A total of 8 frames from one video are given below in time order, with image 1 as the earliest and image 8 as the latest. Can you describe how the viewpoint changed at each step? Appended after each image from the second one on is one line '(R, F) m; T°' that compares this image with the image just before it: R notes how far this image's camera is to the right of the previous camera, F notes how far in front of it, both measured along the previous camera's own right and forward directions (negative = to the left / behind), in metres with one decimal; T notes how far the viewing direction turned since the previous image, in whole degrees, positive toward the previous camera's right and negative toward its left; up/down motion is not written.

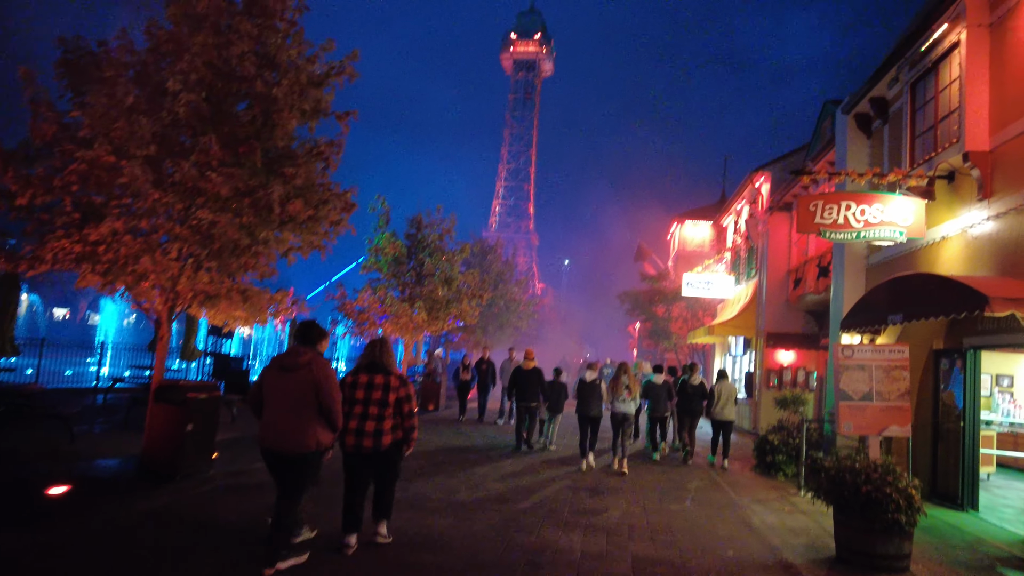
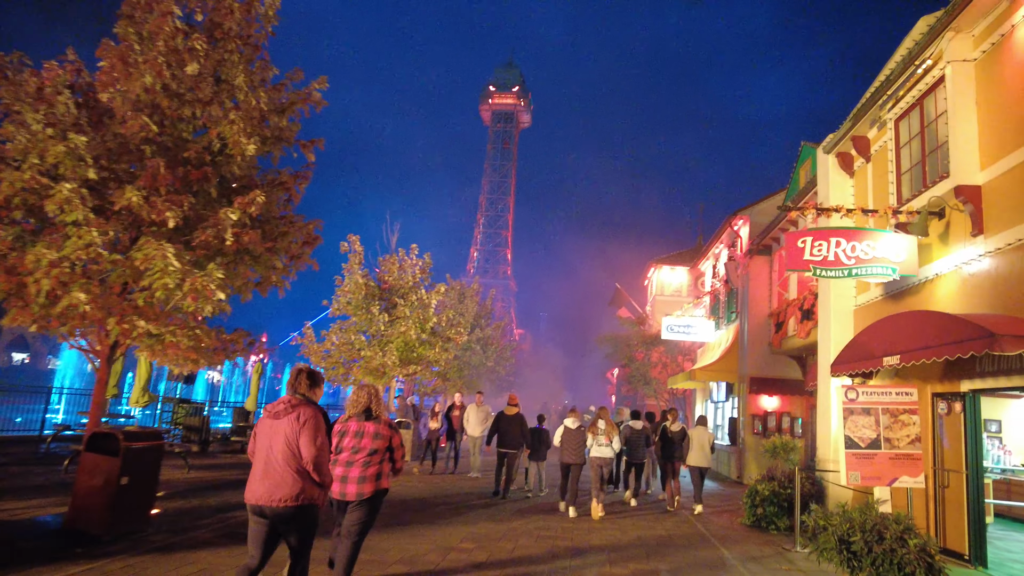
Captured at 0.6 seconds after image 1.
(0.0, +0.6) m; +2°
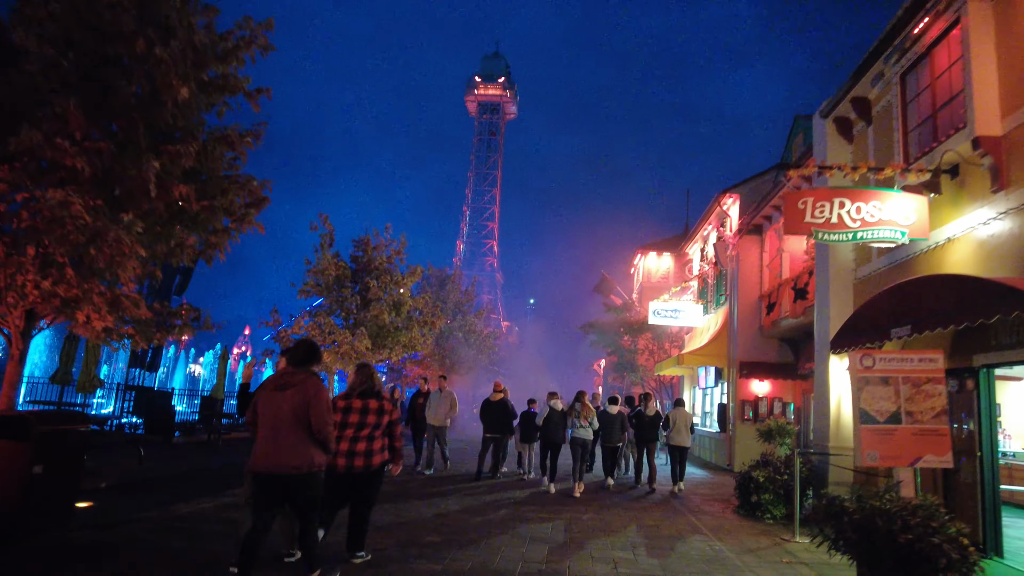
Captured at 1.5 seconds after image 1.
(+0.2, +0.9) m; +1°
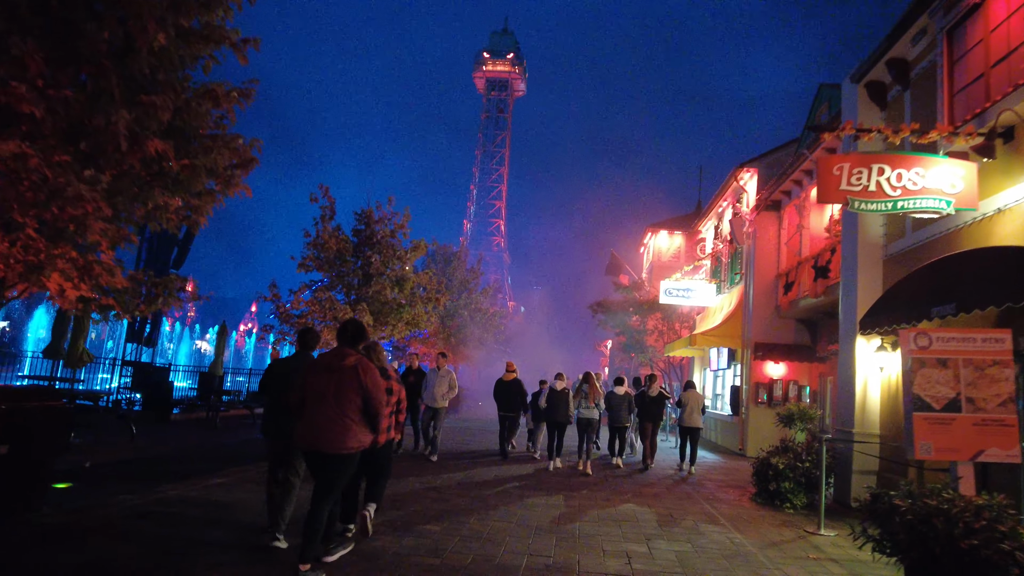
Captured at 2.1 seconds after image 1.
(0.0, +0.6) m; -1°
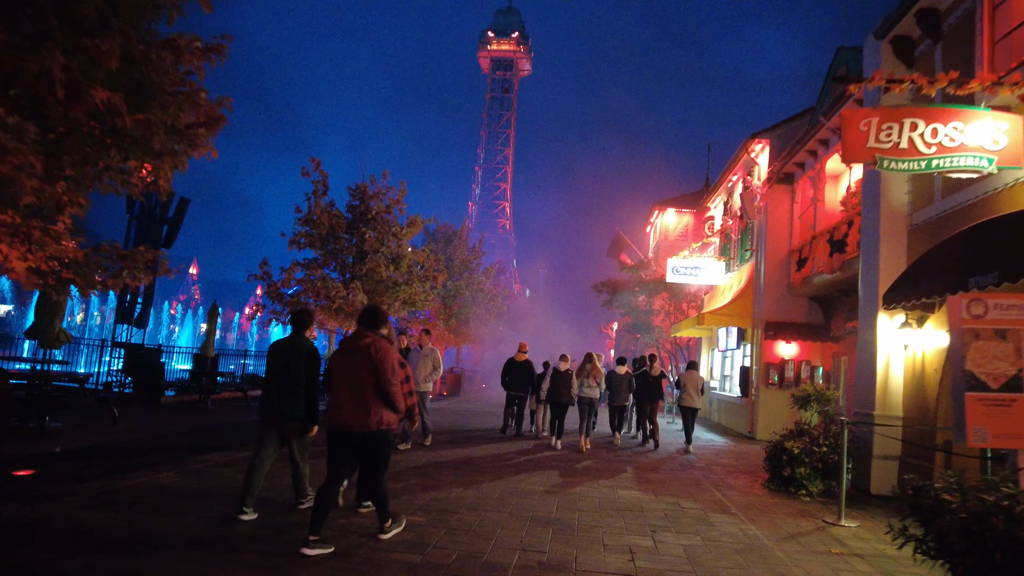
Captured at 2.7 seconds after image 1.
(+0.1, +0.7) m; -1°
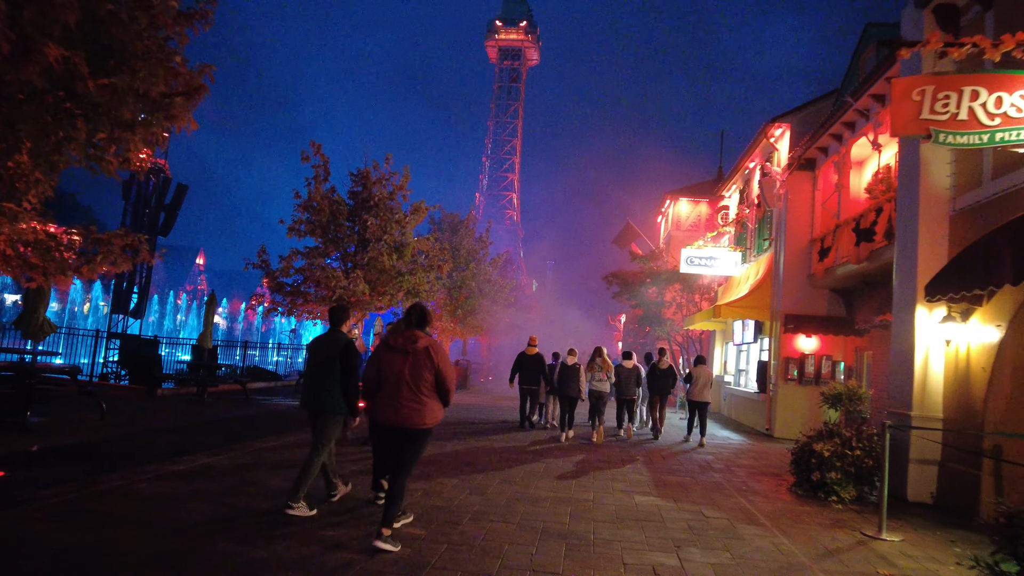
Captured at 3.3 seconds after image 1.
(0.0, +0.7) m; -1°
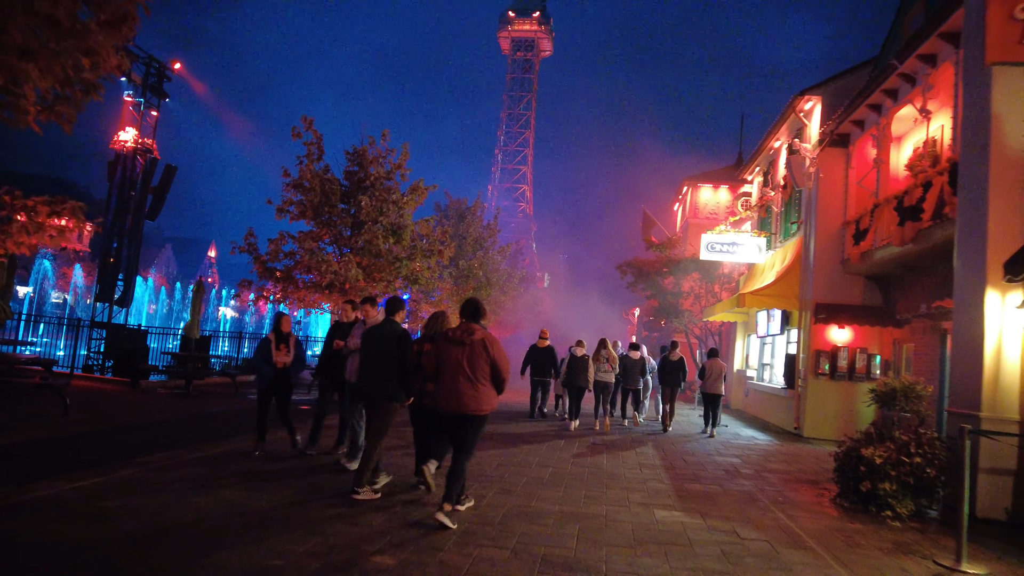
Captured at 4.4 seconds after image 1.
(+0.2, +1.2) m; -1°
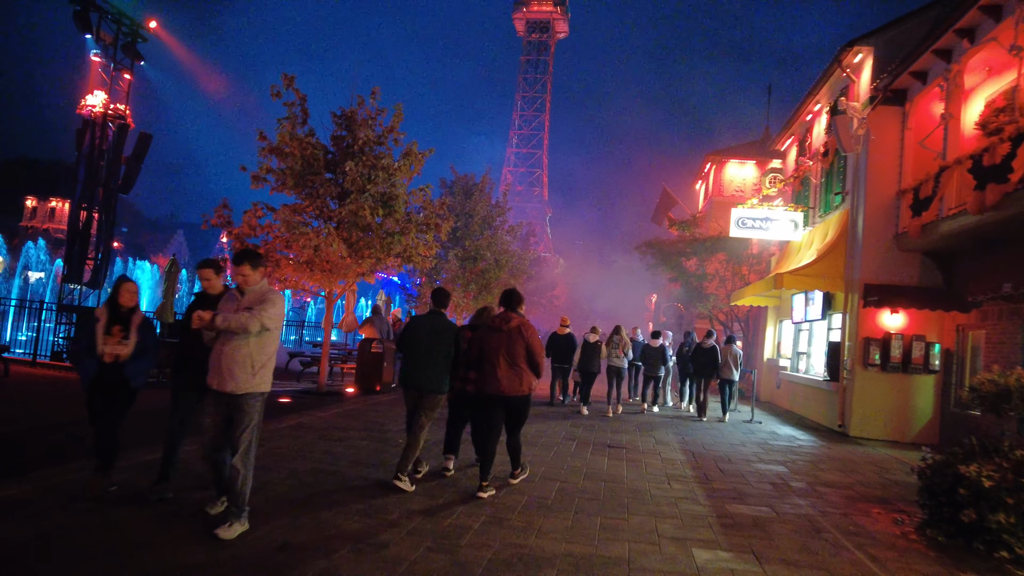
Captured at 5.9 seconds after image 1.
(+0.2, +1.7) m; -1°
